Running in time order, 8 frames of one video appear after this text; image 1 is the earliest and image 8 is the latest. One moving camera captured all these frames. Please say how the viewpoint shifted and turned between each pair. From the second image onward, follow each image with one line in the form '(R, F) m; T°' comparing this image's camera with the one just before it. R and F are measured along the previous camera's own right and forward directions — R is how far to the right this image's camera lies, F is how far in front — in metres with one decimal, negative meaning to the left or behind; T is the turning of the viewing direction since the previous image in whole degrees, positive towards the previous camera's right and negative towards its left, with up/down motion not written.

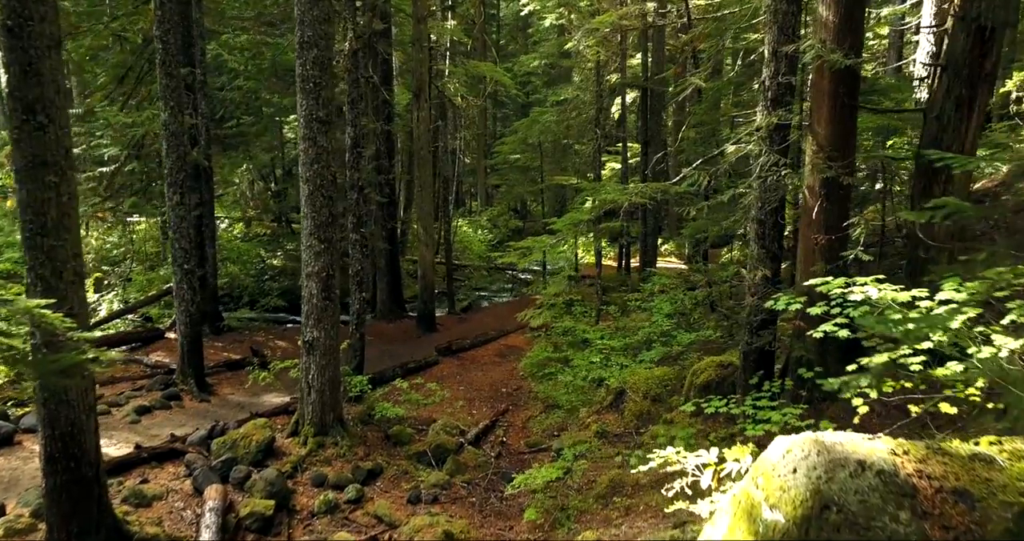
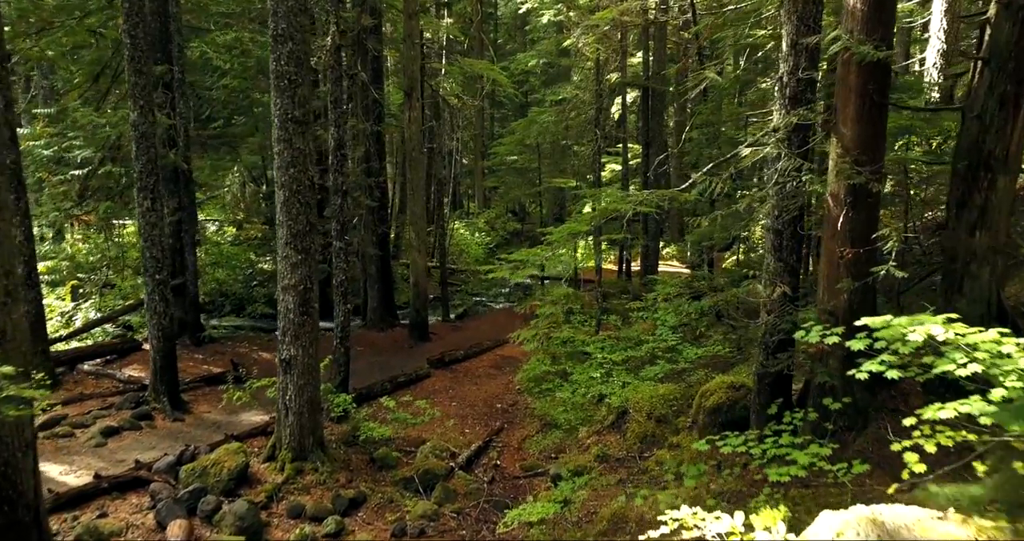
(+0.1, +0.7) m; 0°
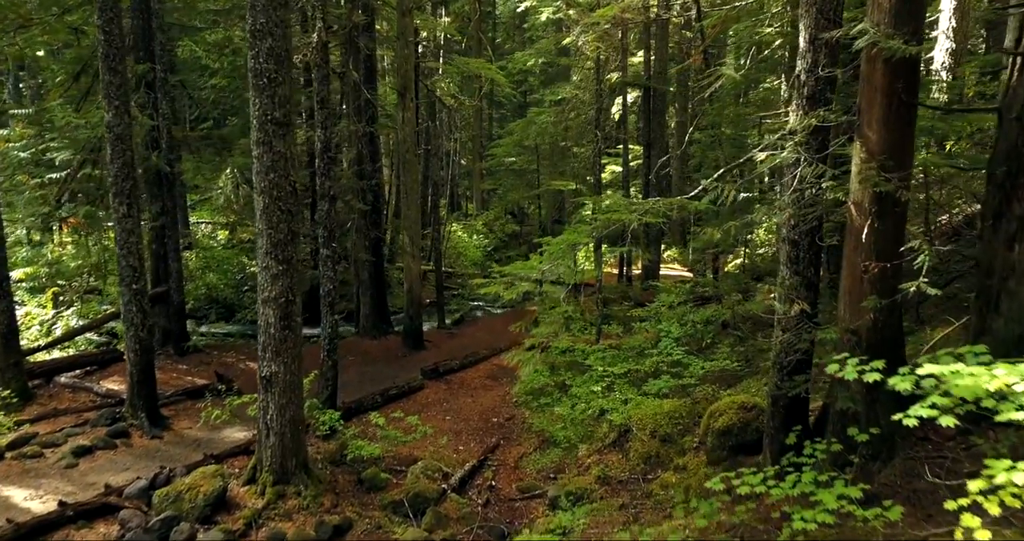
(+0.1, +0.5) m; 0°
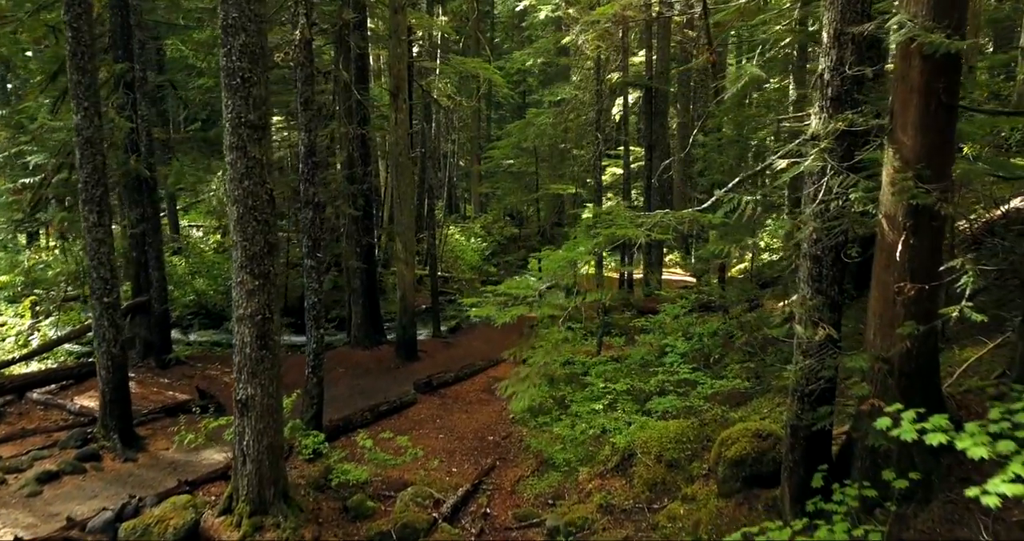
(+0.1, +0.6) m; 0°
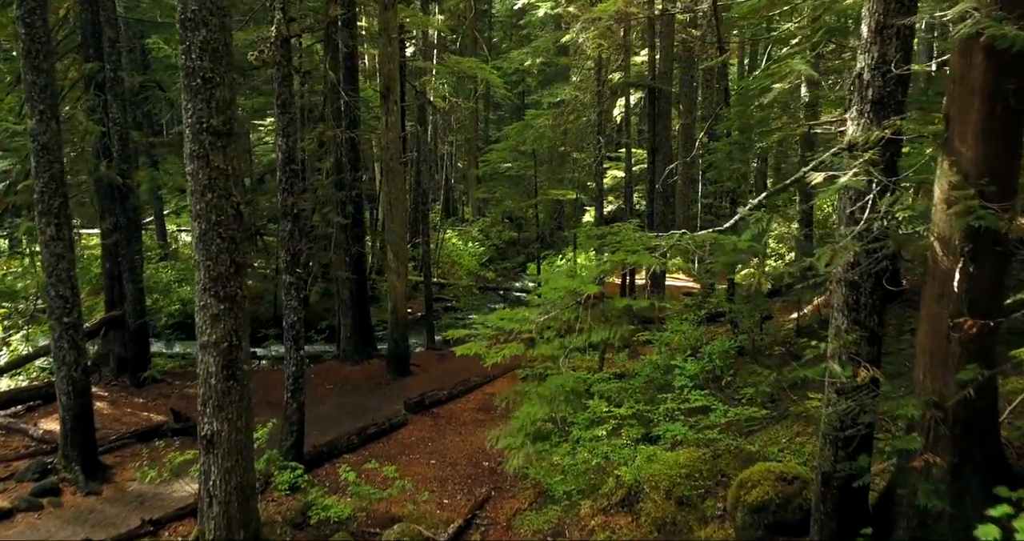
(+0.1, +0.7) m; 0°
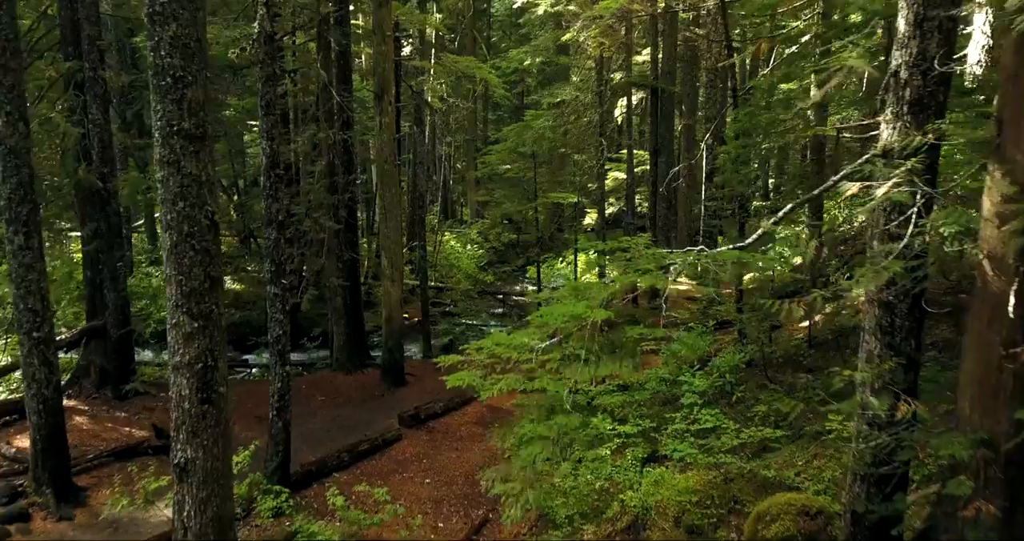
(0.0, +0.5) m; 0°
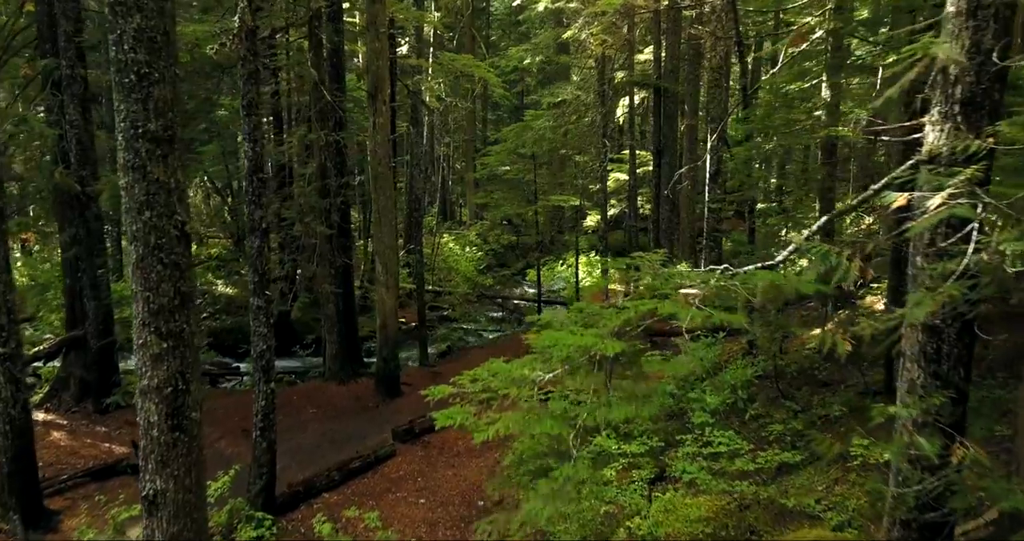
(0.0, +0.5) m; 0°
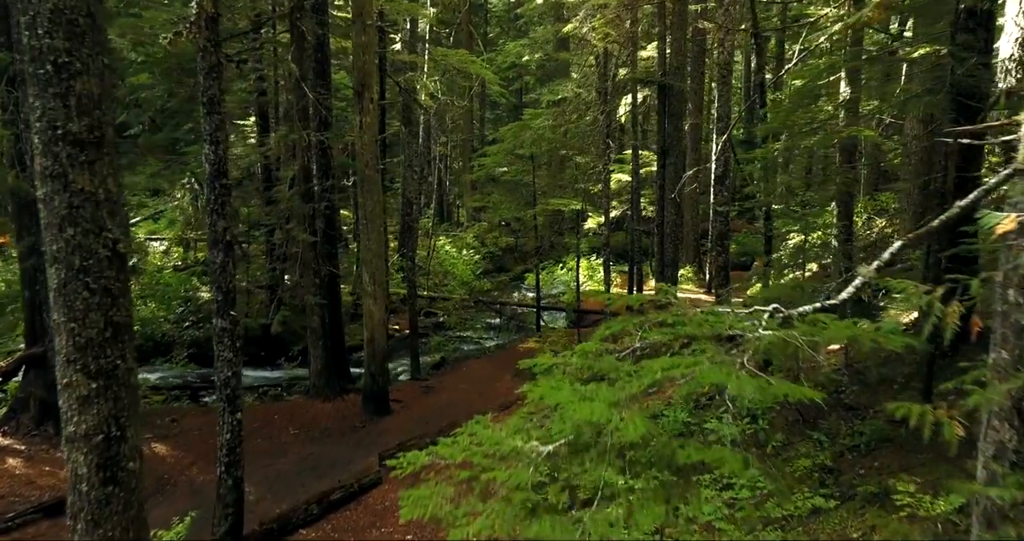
(+0.1, +0.8) m; 0°
